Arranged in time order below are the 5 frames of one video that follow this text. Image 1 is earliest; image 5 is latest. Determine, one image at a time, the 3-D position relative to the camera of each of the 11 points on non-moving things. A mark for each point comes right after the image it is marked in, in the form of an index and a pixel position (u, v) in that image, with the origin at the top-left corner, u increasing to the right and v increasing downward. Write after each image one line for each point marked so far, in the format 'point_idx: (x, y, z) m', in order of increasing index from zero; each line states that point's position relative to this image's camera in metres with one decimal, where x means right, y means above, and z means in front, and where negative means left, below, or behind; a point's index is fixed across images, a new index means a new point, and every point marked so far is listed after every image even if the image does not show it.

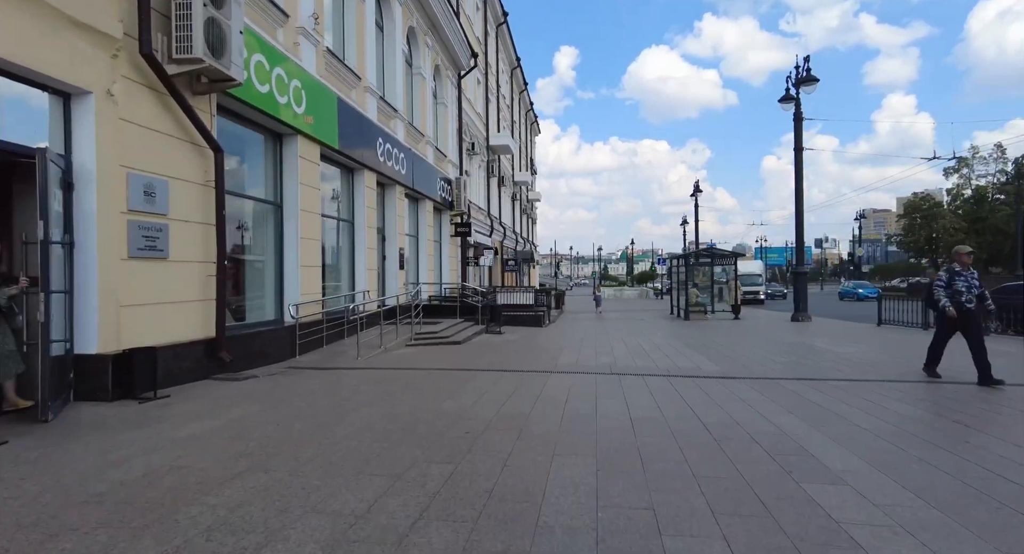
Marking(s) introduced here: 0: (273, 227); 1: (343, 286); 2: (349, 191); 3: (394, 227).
0: (-5.0, +1.0, +11.1) m
1: (-4.6, -0.2, +14.5) m
2: (-4.5, +2.4, +14.7) m
3: (-3.8, +1.6, +17.1) m
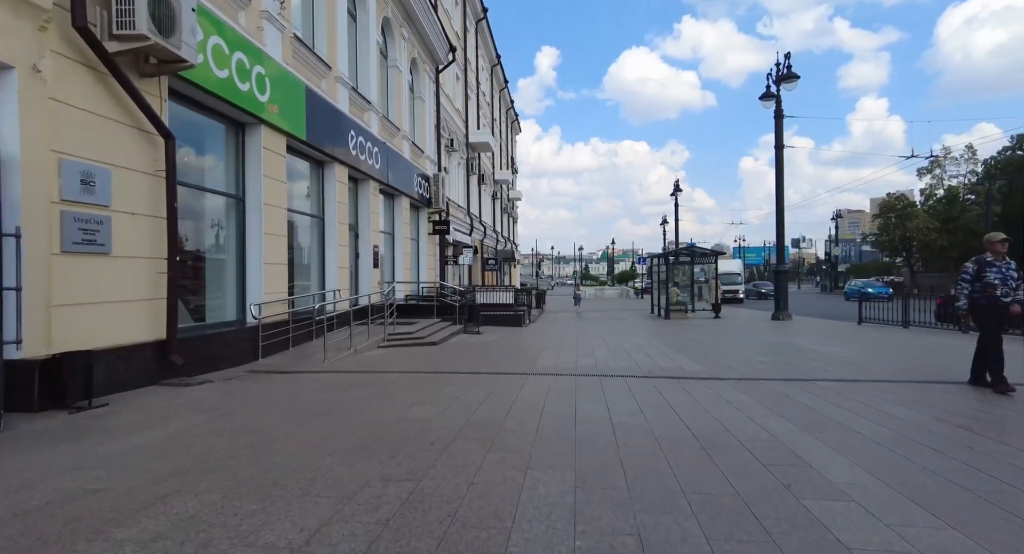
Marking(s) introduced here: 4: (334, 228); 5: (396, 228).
0: (-5.5, +1.1, +10.5) m
1: (-5.2, -0.2, +13.8) m
2: (-5.1, +2.4, +14.0) m
3: (-4.5, +1.7, +16.5) m
4: (-4.8, +1.3, +14.2) m
5: (-4.4, +1.8, +19.7) m
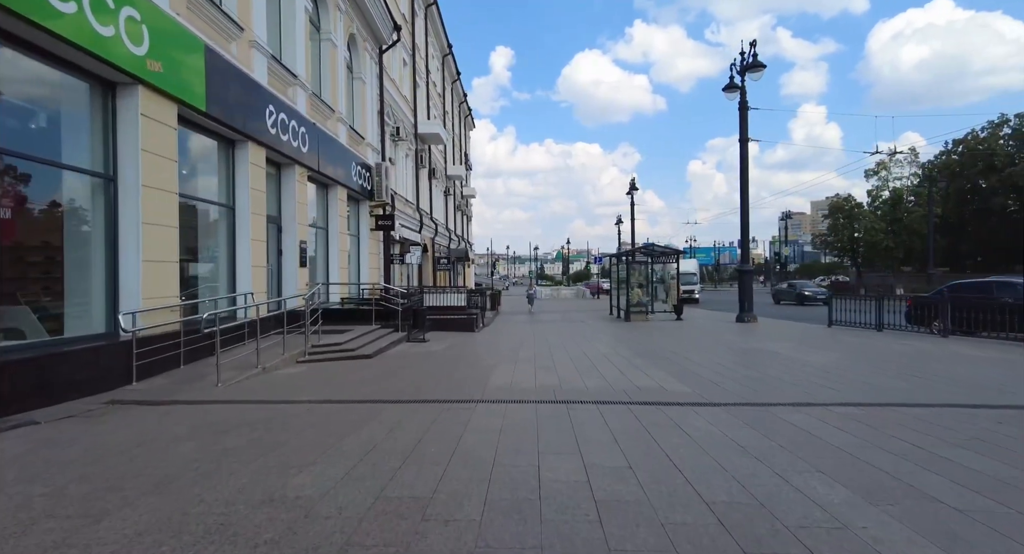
0: (-6.4, +1.1, +8.2) m
1: (-6.4, -0.2, +11.6) m
2: (-6.3, +2.4, +11.8) m
3: (-5.9, +1.6, +14.3) m
4: (-6.0, +1.3, +11.9) m
5: (-6.0, +1.8, +17.5) m
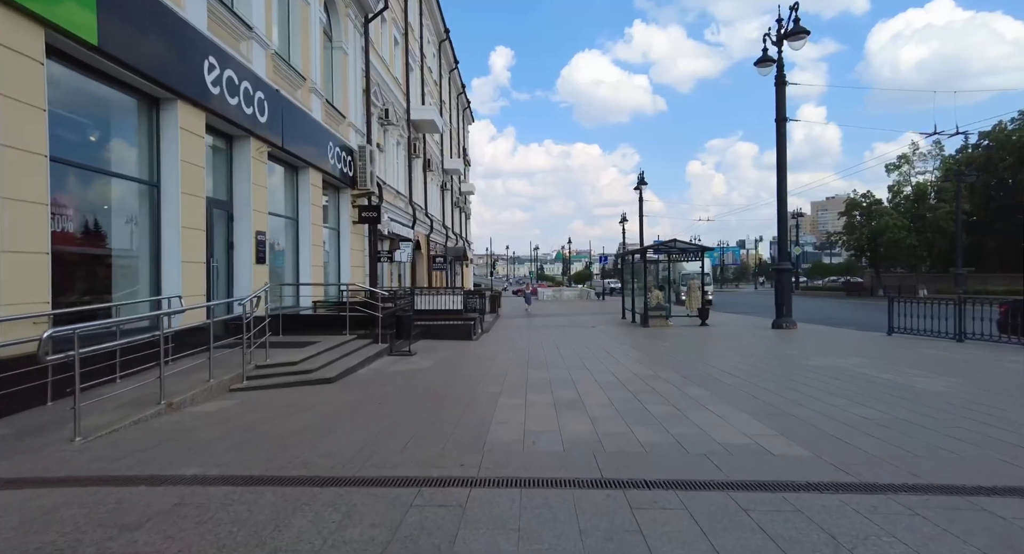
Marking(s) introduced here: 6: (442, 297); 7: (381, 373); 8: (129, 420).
0: (-6.3, +1.1, +5.5) m
1: (-6.3, -0.2, +8.9) m
2: (-6.2, +2.4, +9.1) m
3: (-5.8, +1.7, +11.6) m
4: (-5.8, +1.3, +9.3) m
5: (-5.9, +1.8, +14.8) m
6: (-2.4, -0.7, +17.5) m
7: (-2.4, -1.8, +9.7) m
8: (-4.2, -1.6, +5.7) m
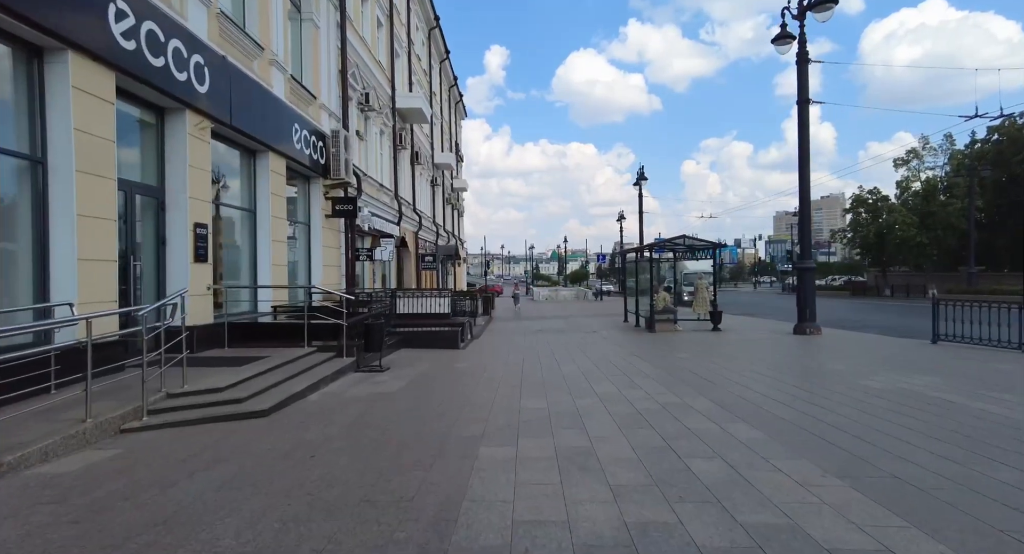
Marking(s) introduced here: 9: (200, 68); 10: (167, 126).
0: (-6.4, +1.1, +3.6) m
1: (-6.4, -0.2, +6.9) m
2: (-6.4, +2.4, +7.1) m
3: (-6.0, +1.6, +9.6) m
4: (-6.0, +1.3, +7.3) m
5: (-6.1, +1.8, +12.9) m
6: (-2.6, -0.7, +15.5) m
7: (-2.6, -1.8, +7.7) m
8: (-4.3, -1.6, +3.8) m
9: (-5.8, +3.9, +9.9) m
10: (-6.2, +2.7, +9.6) m
